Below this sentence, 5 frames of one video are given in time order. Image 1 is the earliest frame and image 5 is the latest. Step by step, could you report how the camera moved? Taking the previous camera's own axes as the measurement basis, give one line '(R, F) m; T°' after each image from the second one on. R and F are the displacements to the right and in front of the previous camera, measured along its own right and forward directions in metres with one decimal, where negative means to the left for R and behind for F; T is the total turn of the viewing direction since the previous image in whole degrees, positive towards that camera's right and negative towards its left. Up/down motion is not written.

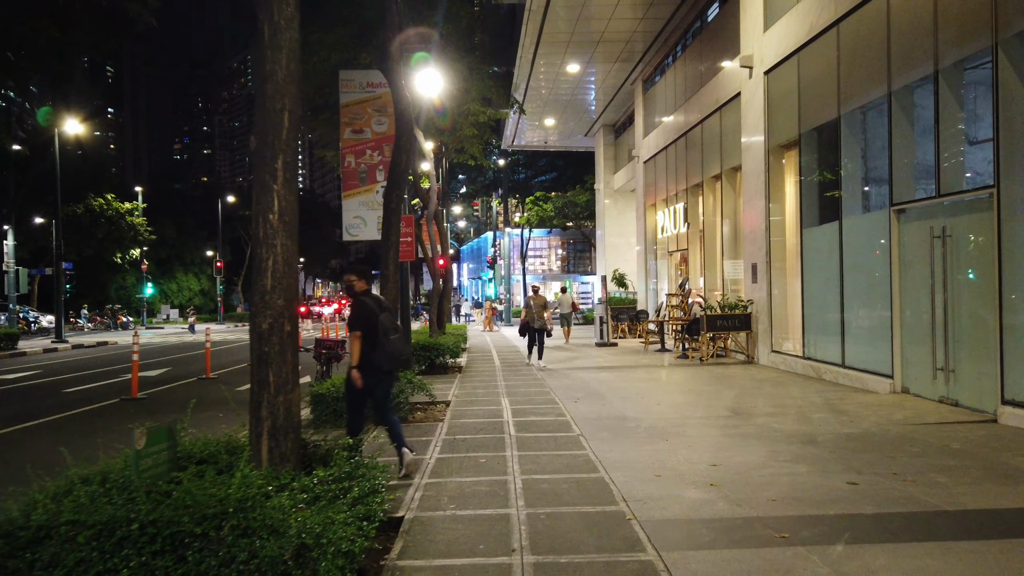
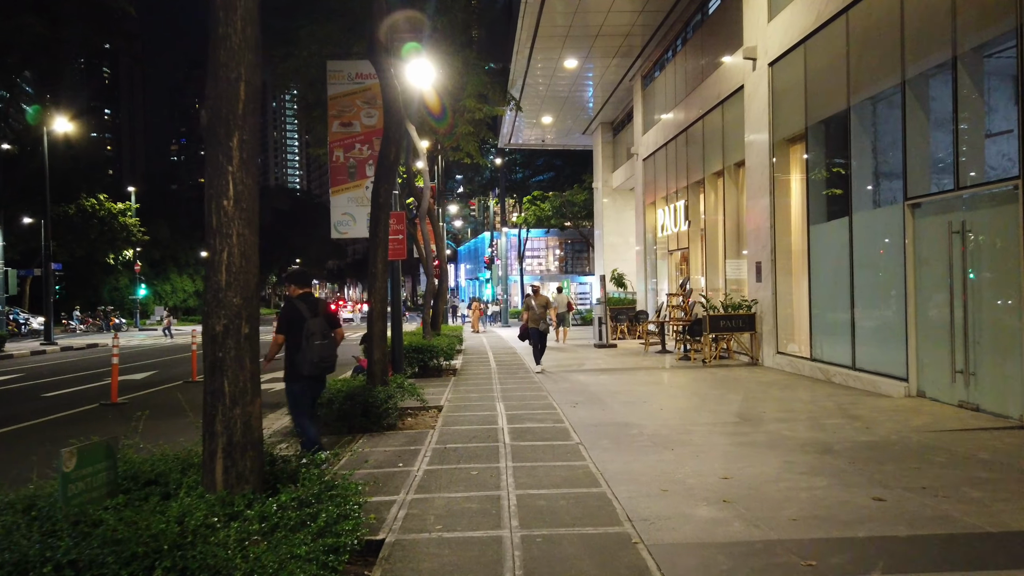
(0.0, +0.5) m; 0°
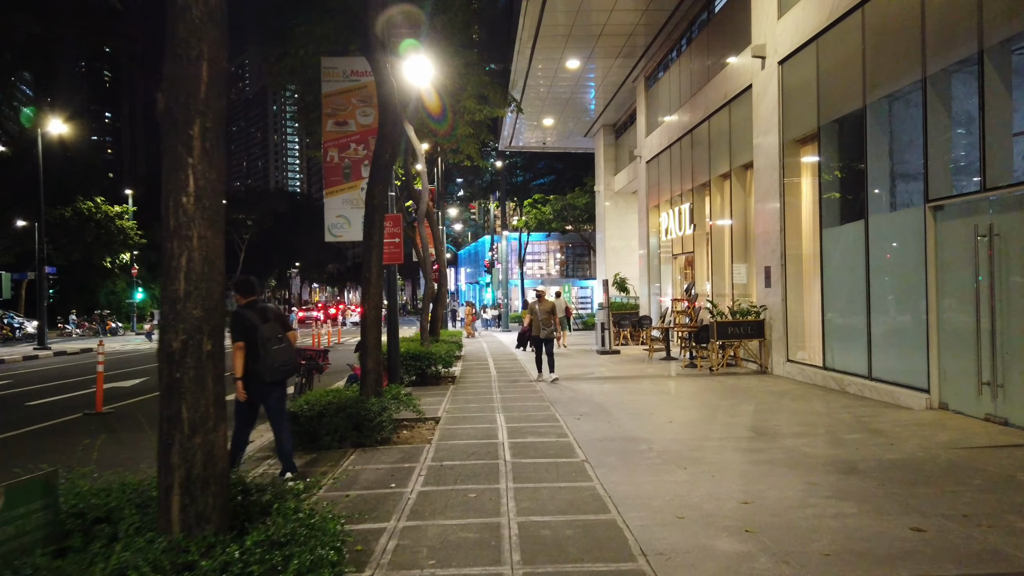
(0.0, +0.4) m; 0°
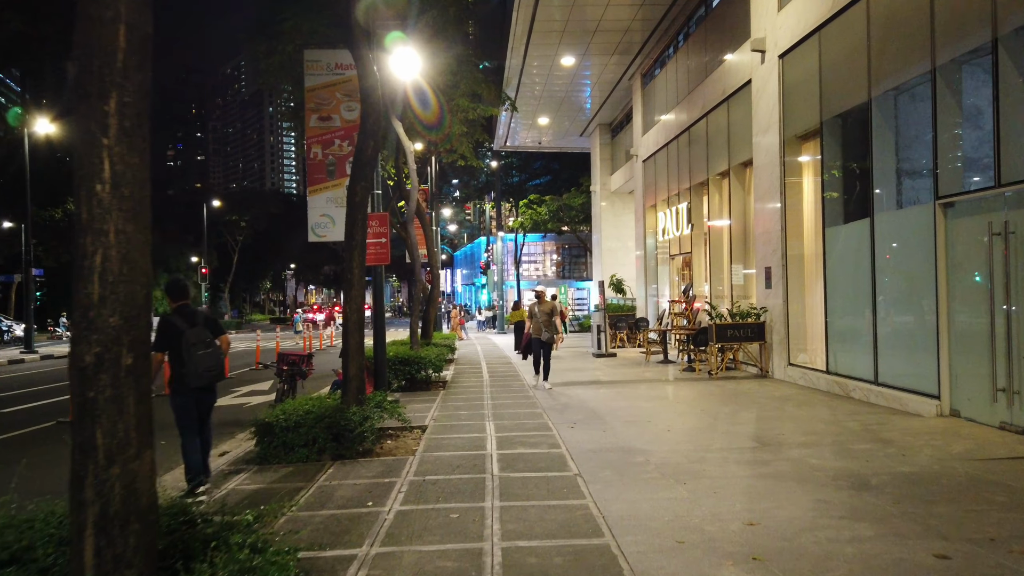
(+0.1, +0.4) m; 0°
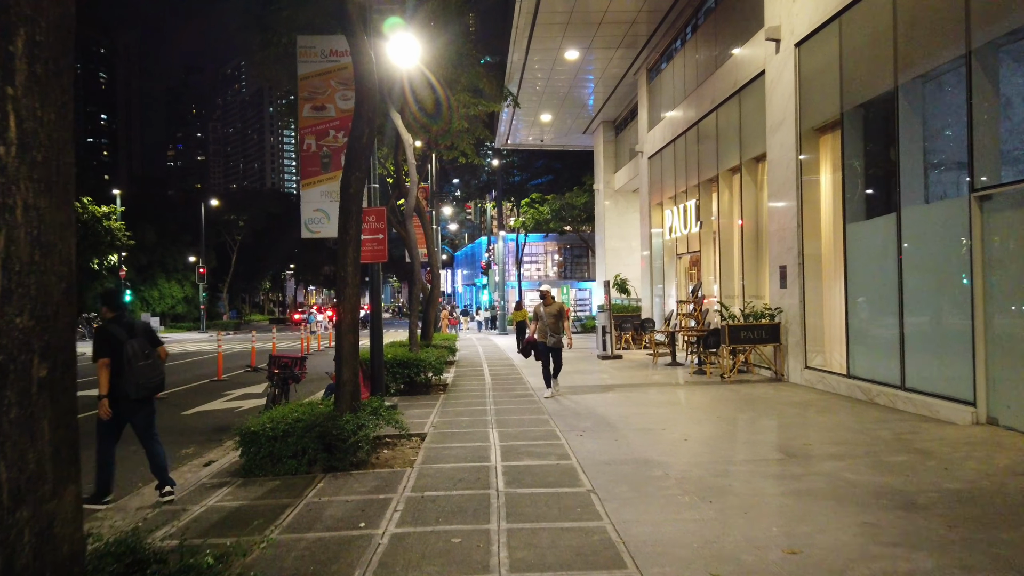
(-0.1, +0.5) m; 0°
